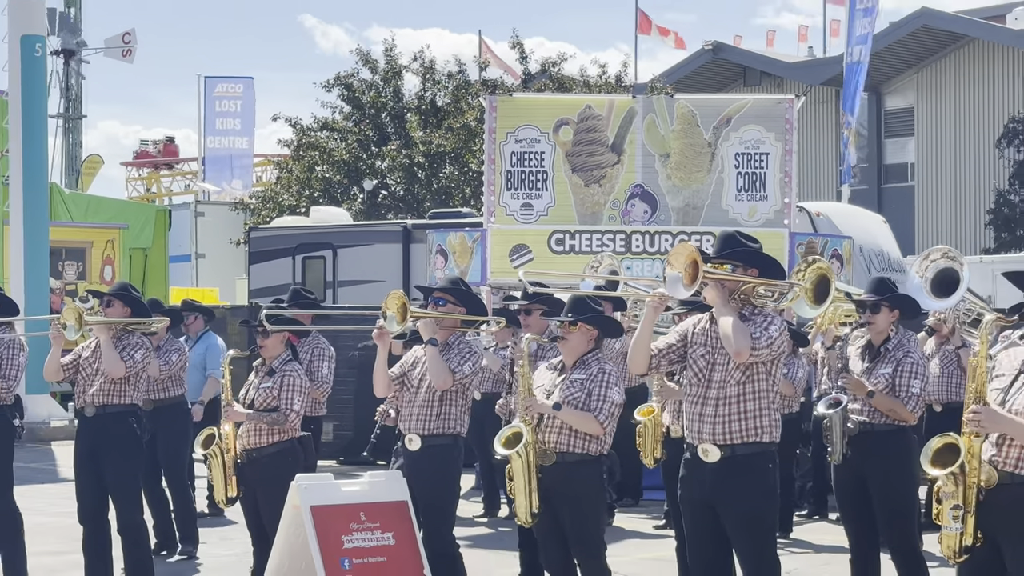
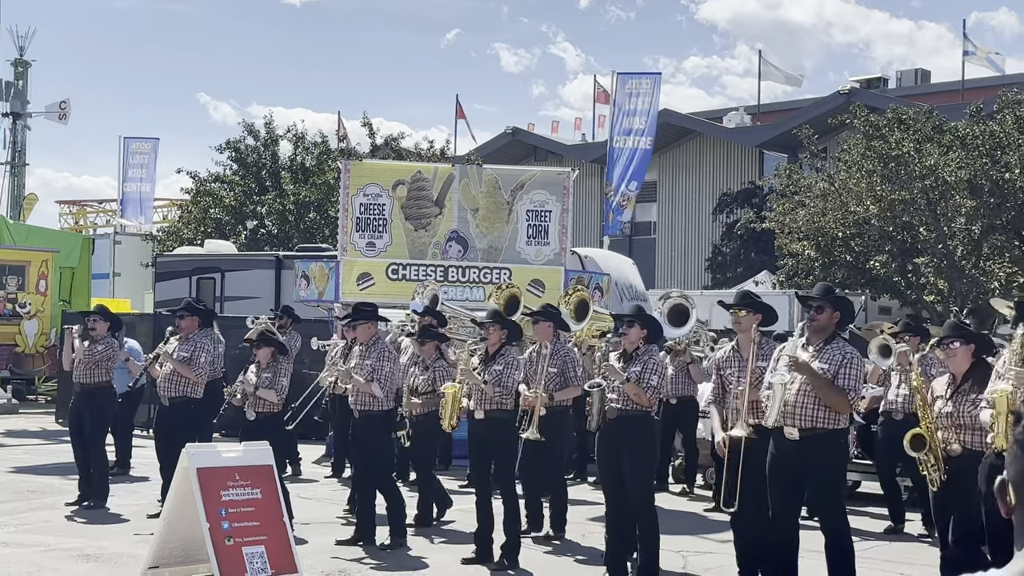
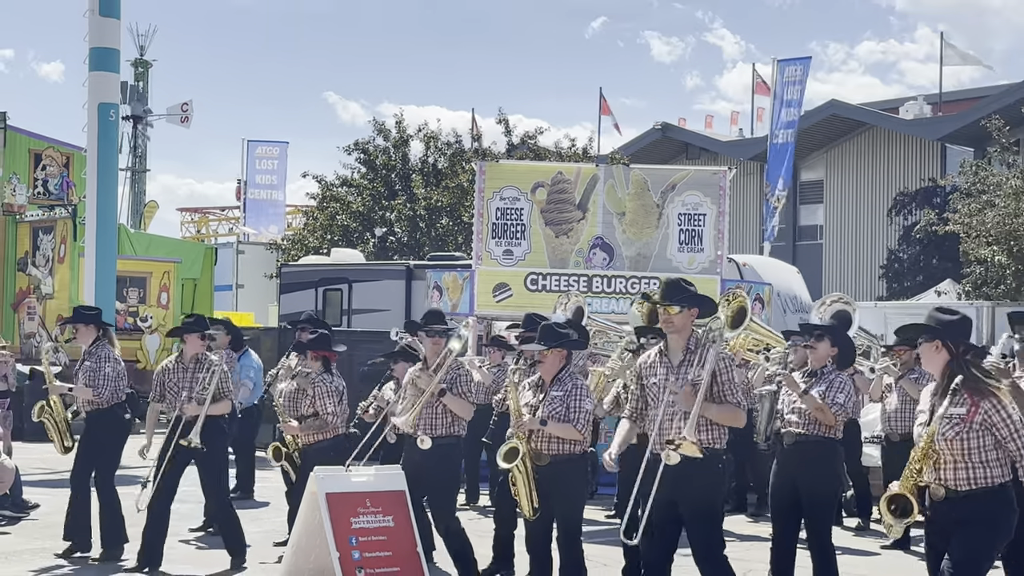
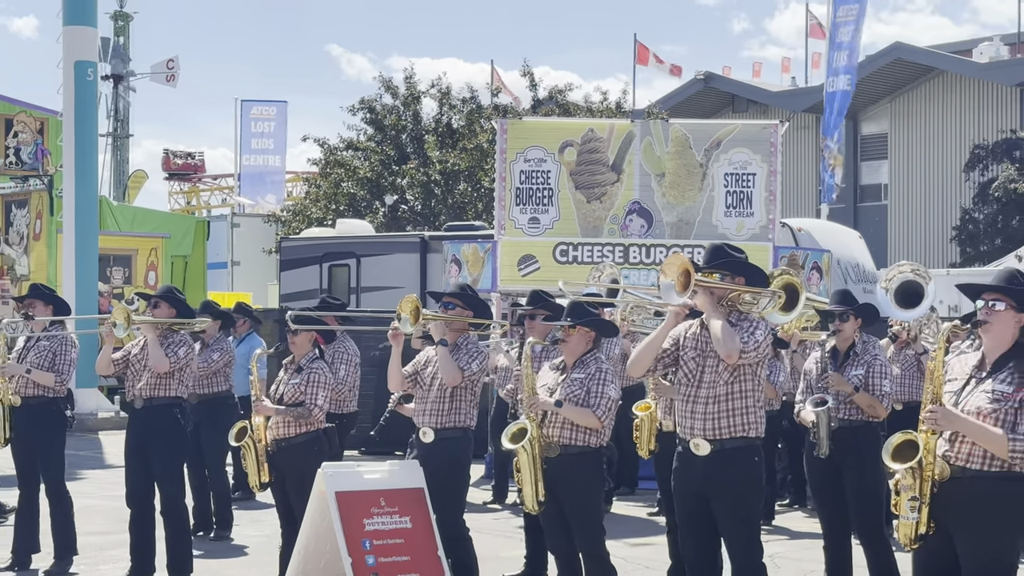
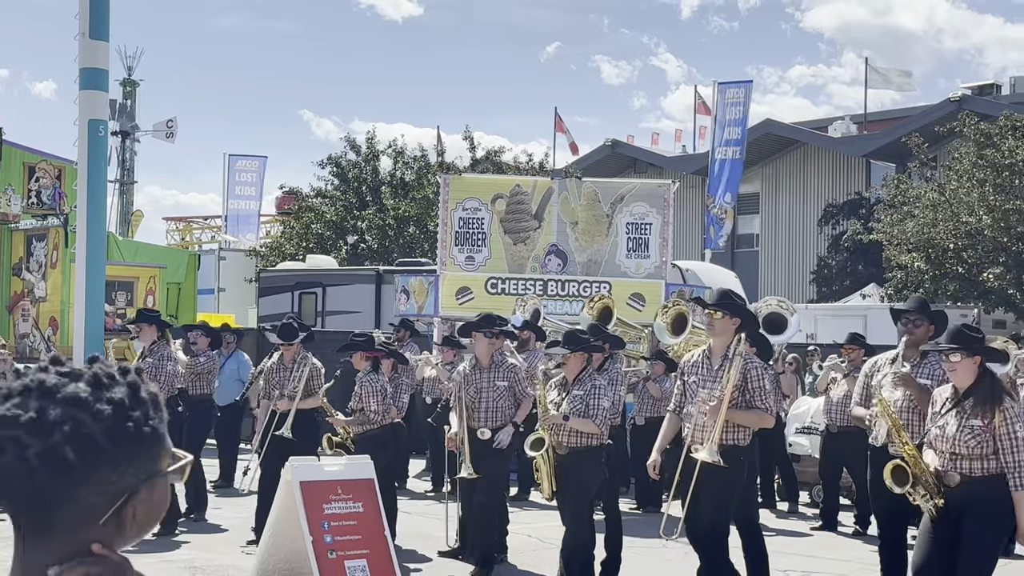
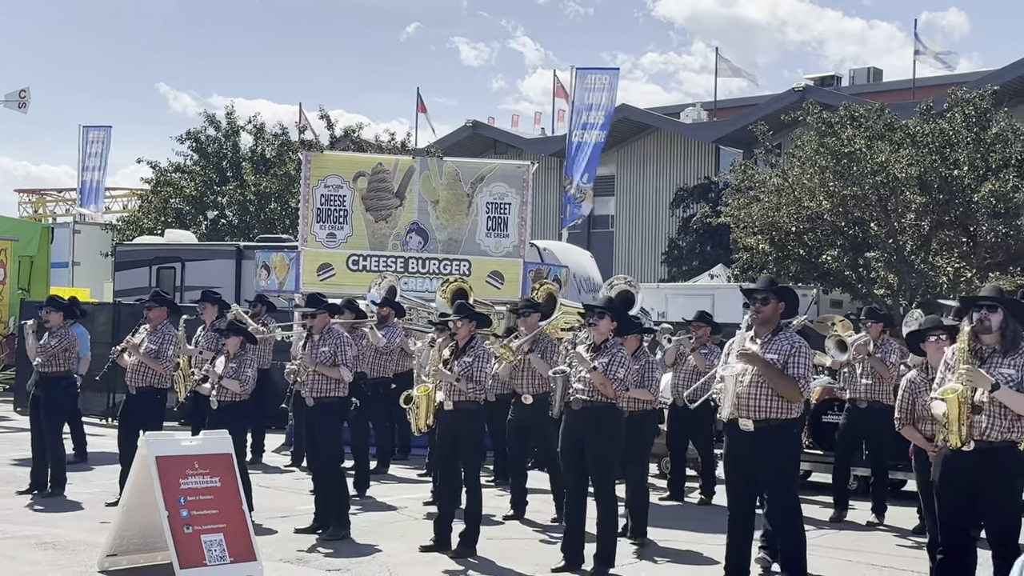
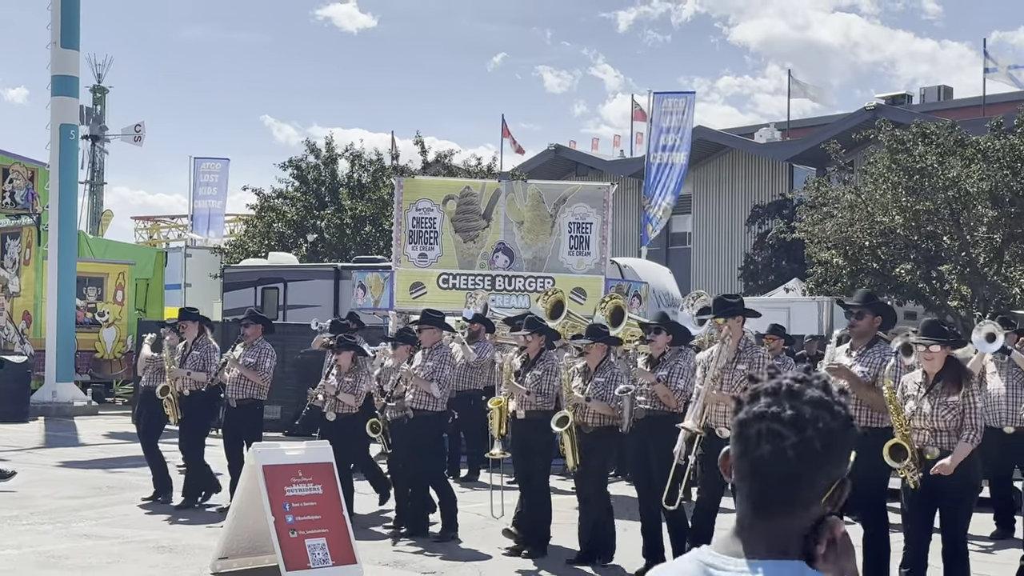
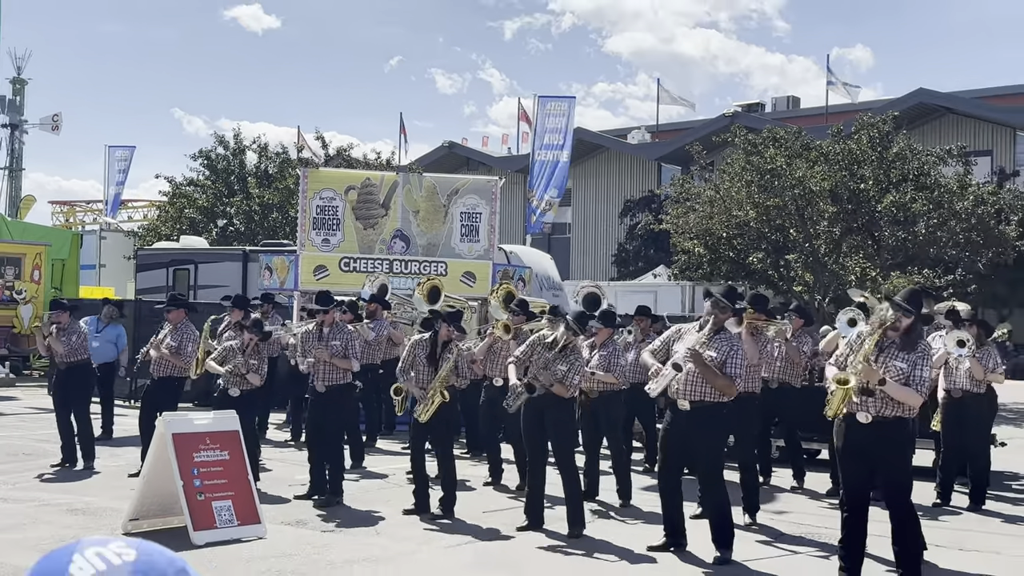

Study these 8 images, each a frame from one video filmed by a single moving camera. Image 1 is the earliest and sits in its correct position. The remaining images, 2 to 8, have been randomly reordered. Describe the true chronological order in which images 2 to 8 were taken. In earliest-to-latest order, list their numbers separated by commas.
4, 3, 5, 7, 2, 6, 8
